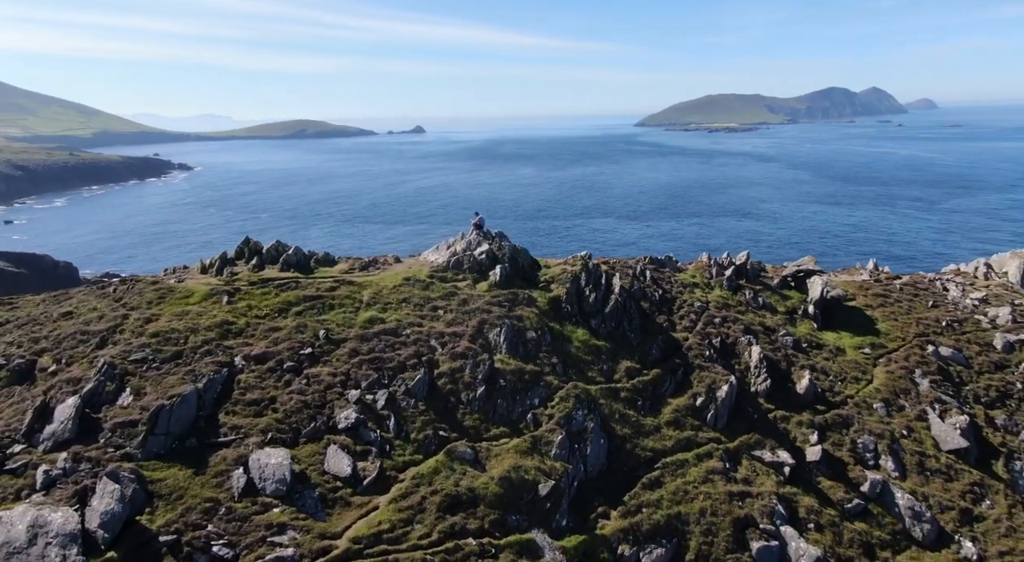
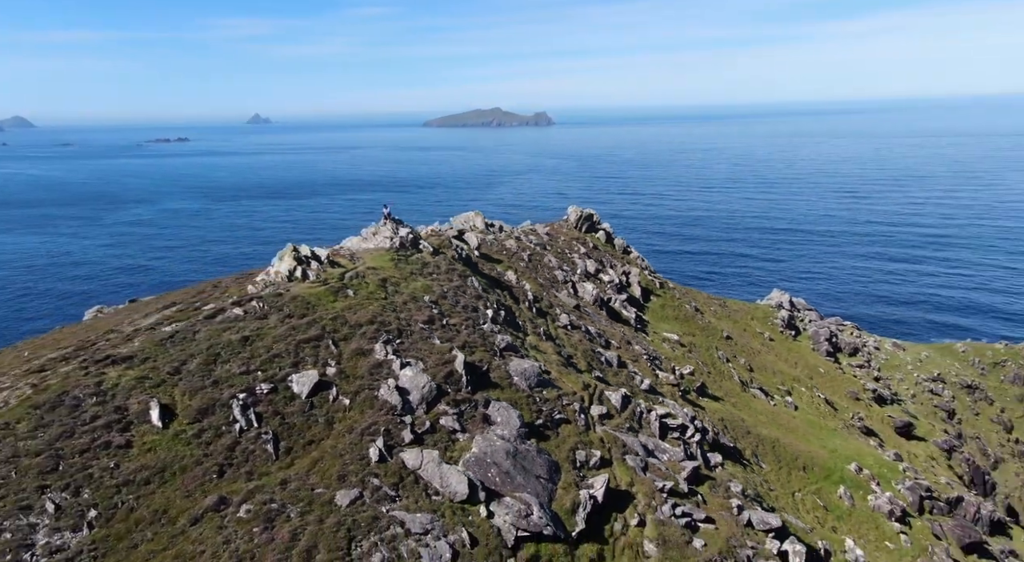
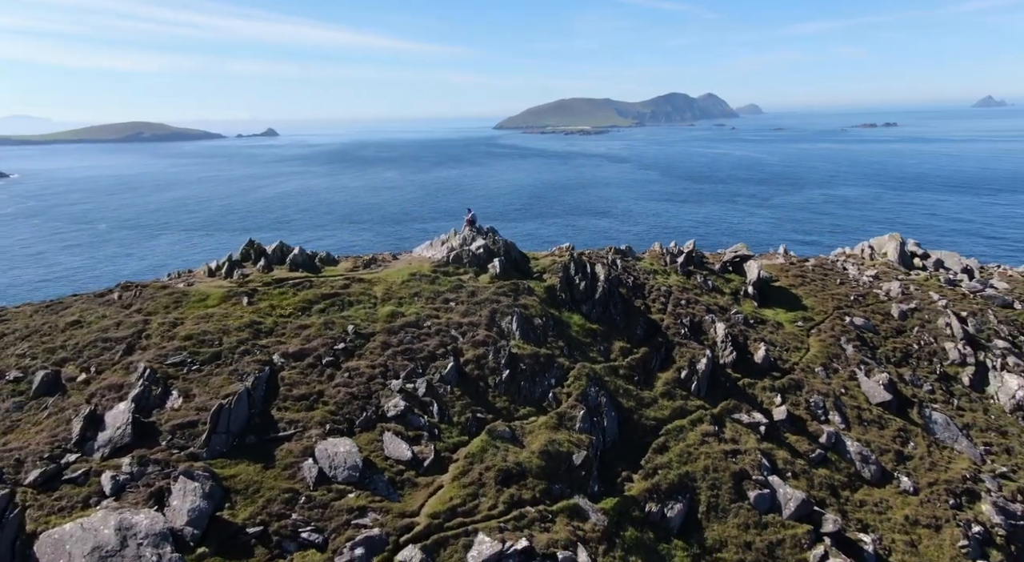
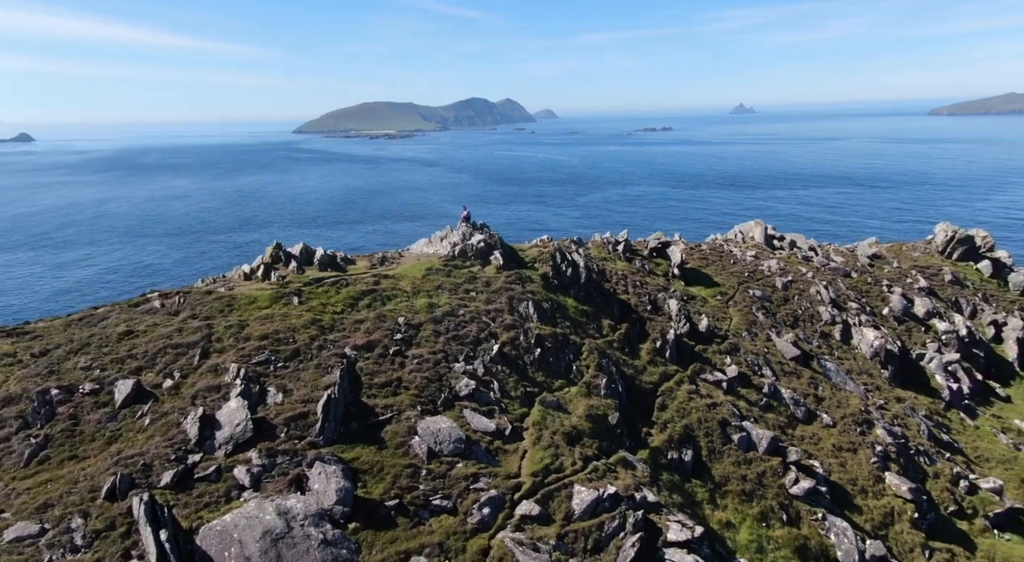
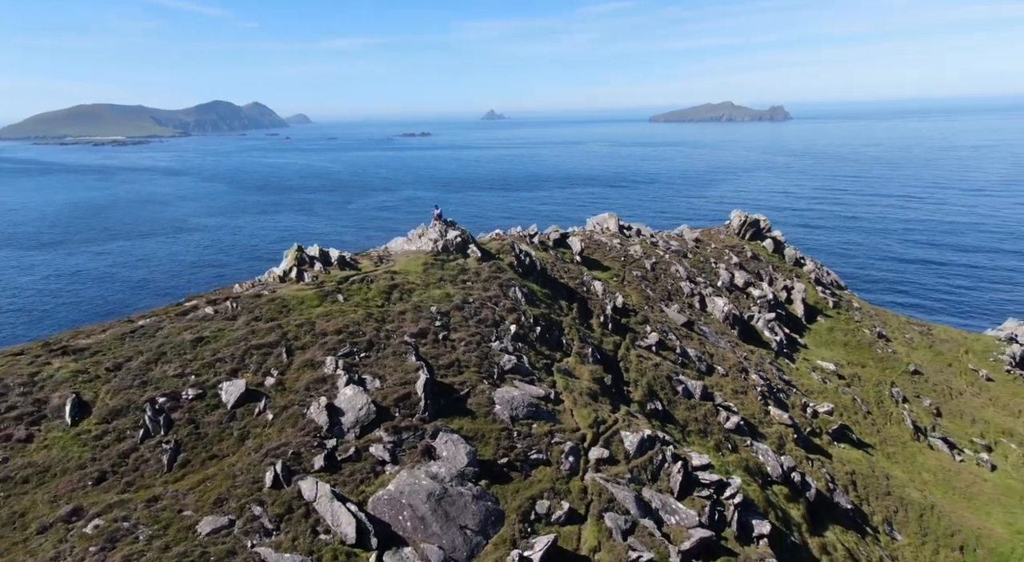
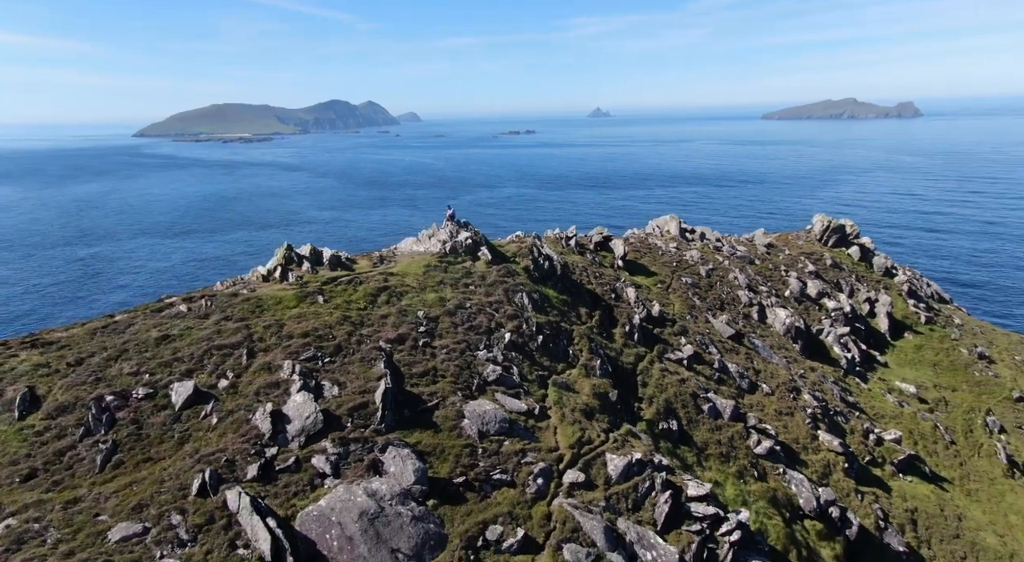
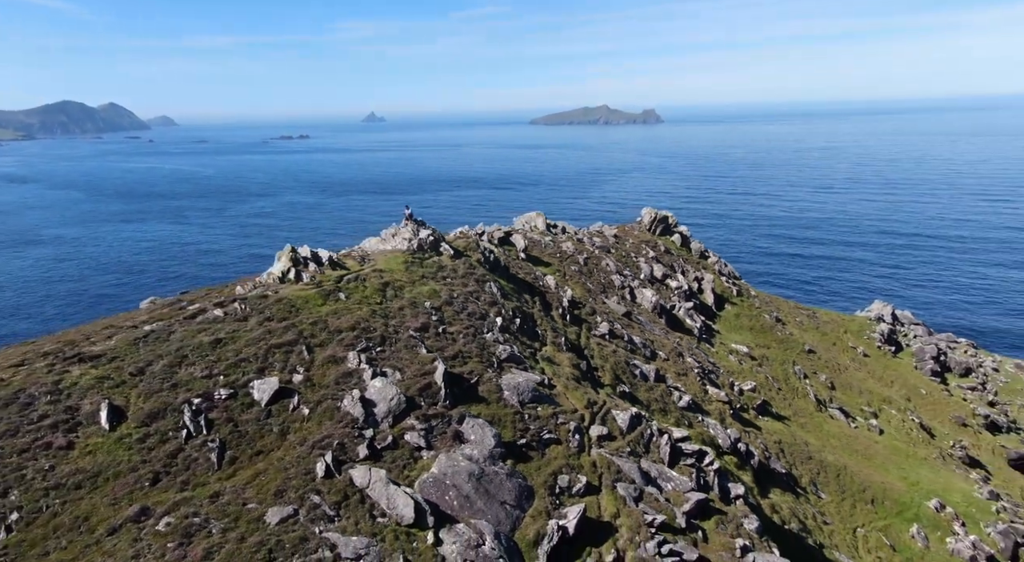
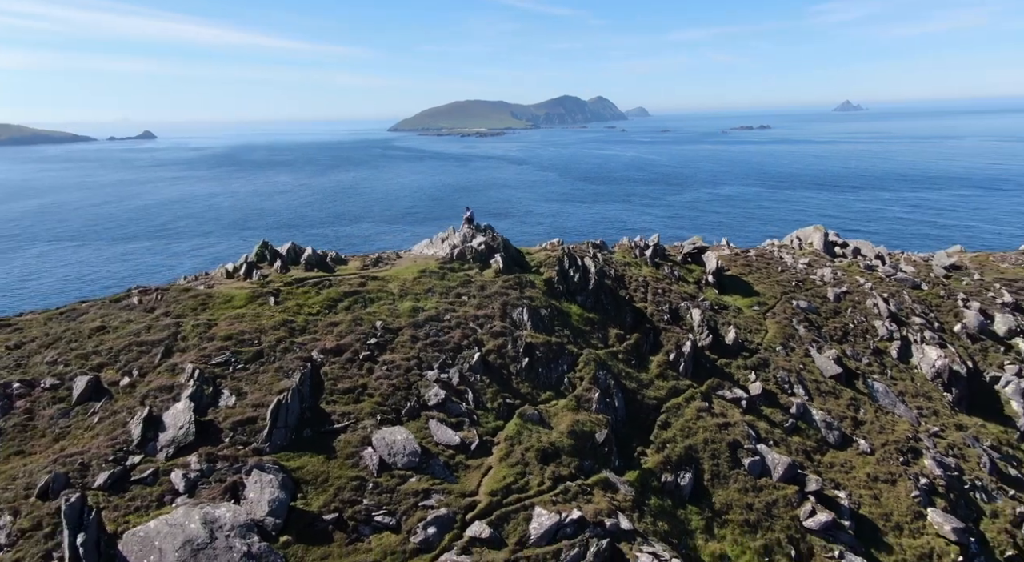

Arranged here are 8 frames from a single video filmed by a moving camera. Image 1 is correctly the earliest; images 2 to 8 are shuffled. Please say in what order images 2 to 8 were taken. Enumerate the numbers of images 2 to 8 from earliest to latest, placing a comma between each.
3, 8, 4, 6, 5, 7, 2
